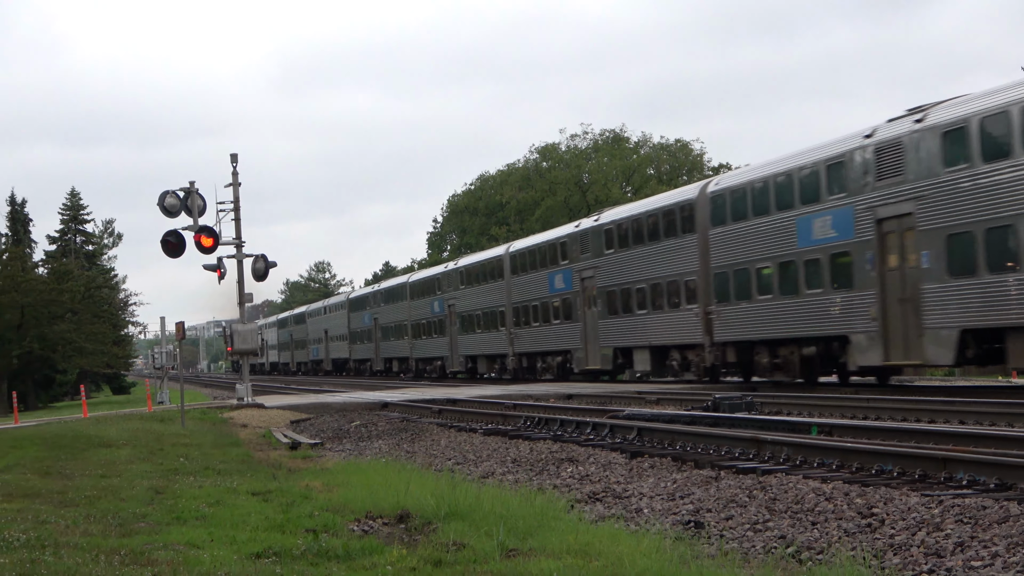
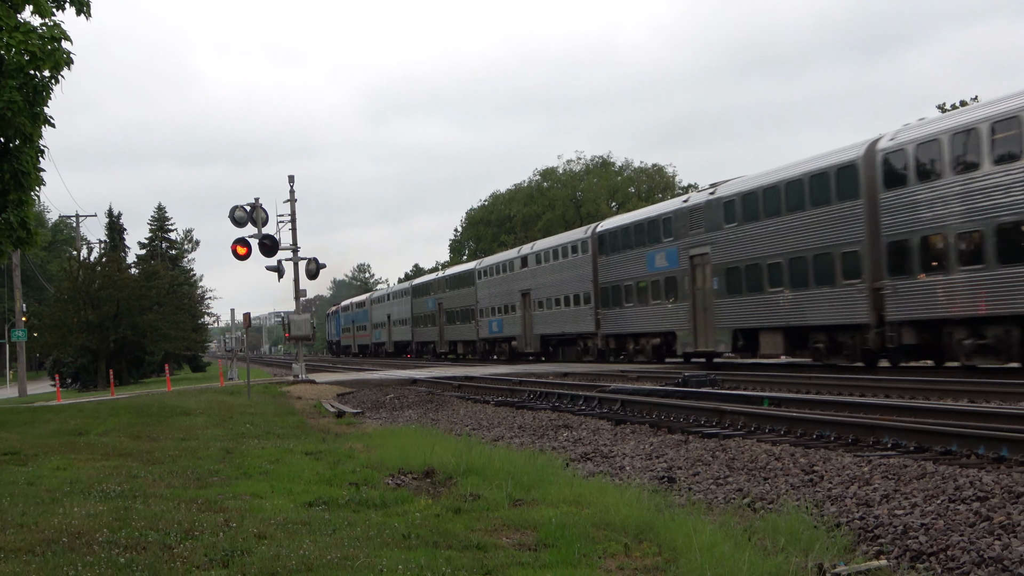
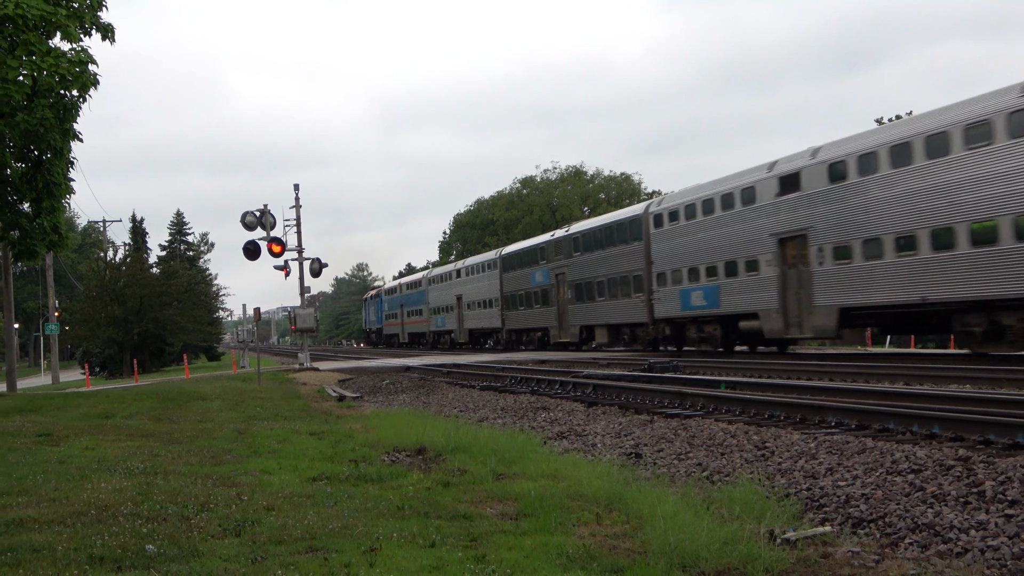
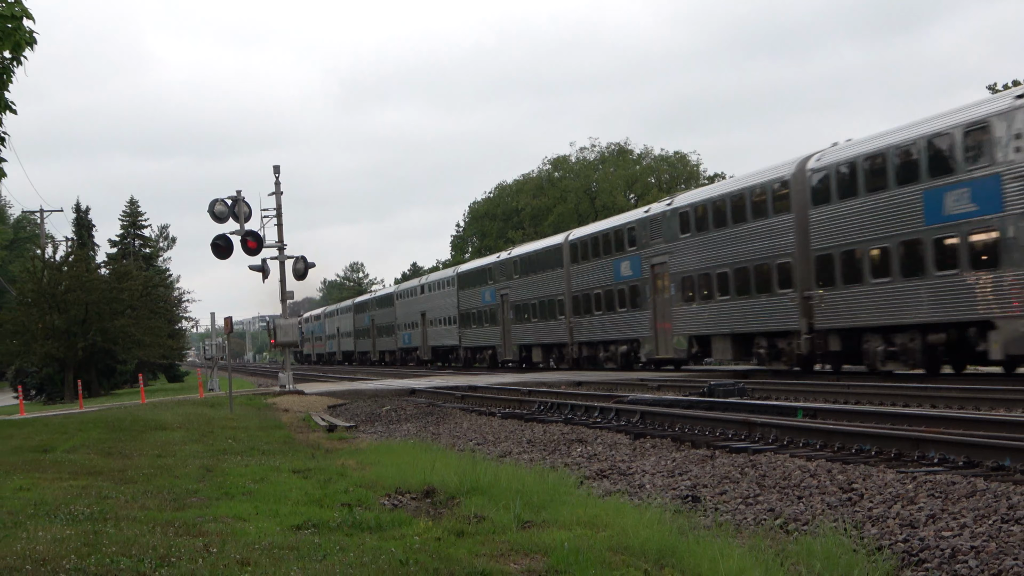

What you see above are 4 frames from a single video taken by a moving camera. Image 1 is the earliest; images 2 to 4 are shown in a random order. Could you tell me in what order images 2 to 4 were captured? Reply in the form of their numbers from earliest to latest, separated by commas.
4, 2, 3
